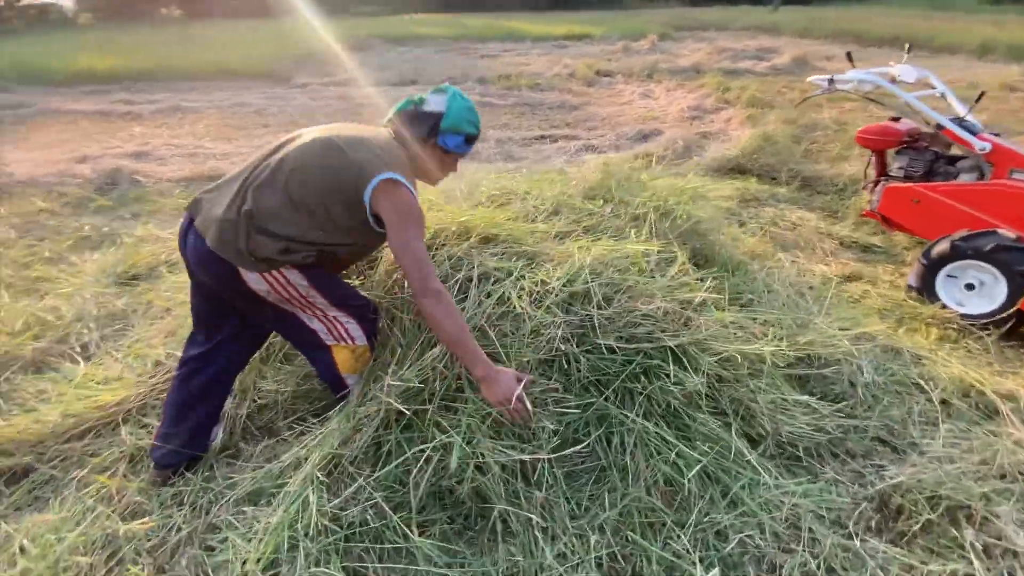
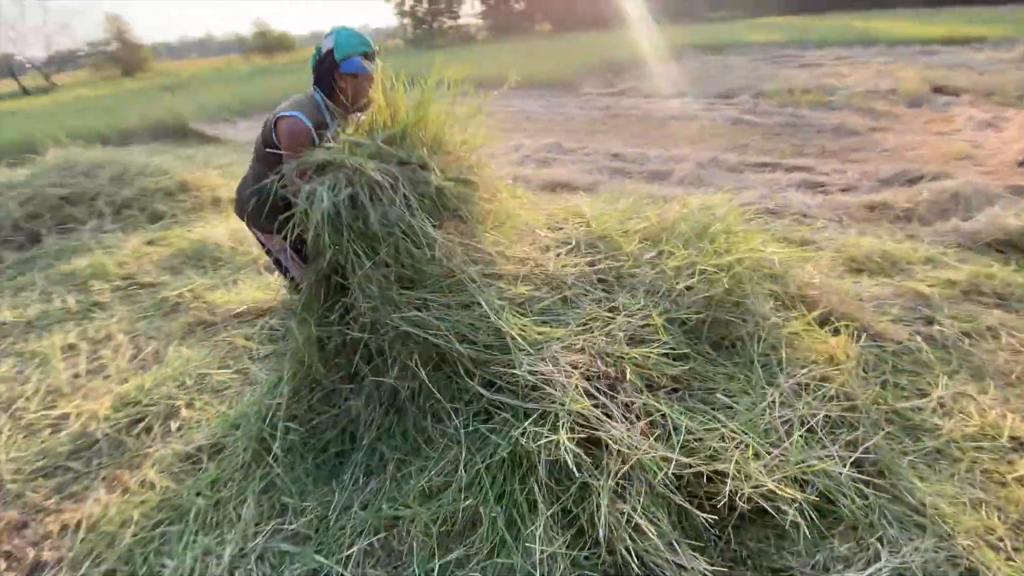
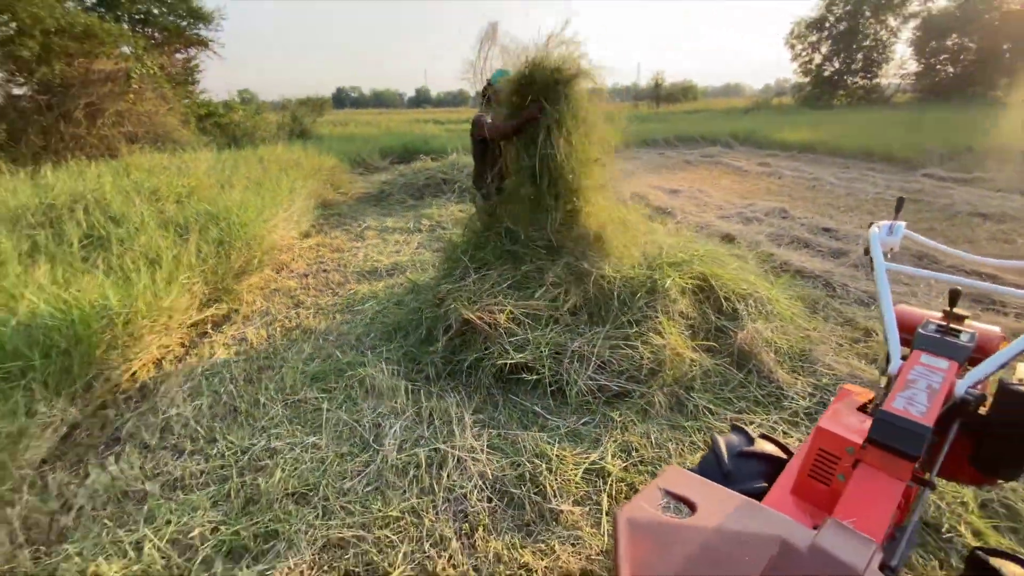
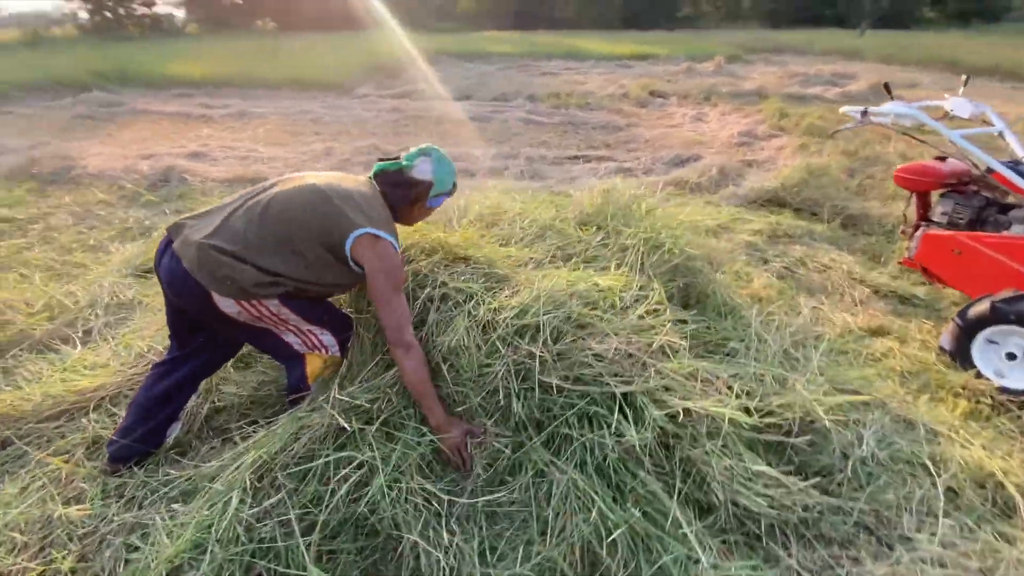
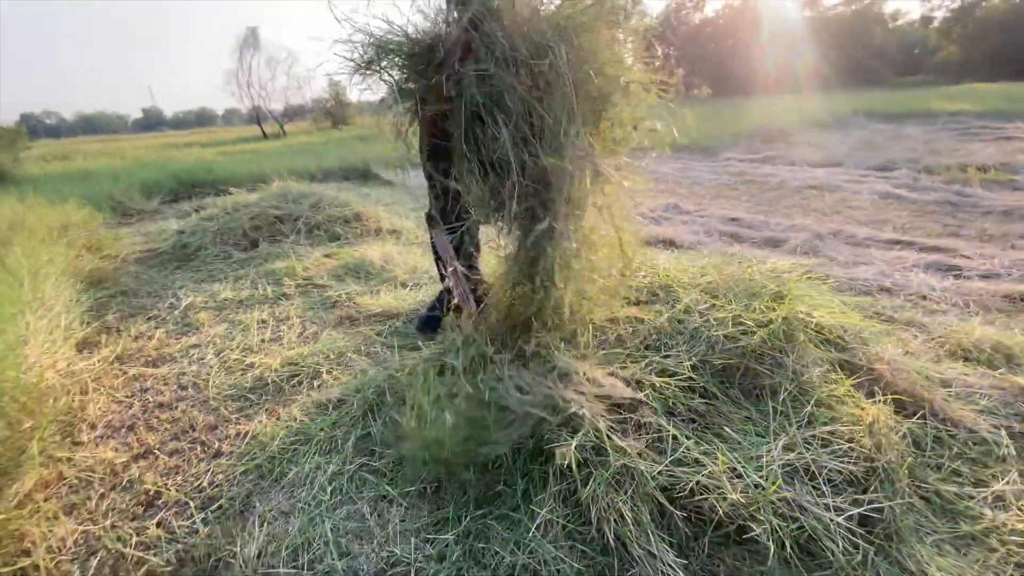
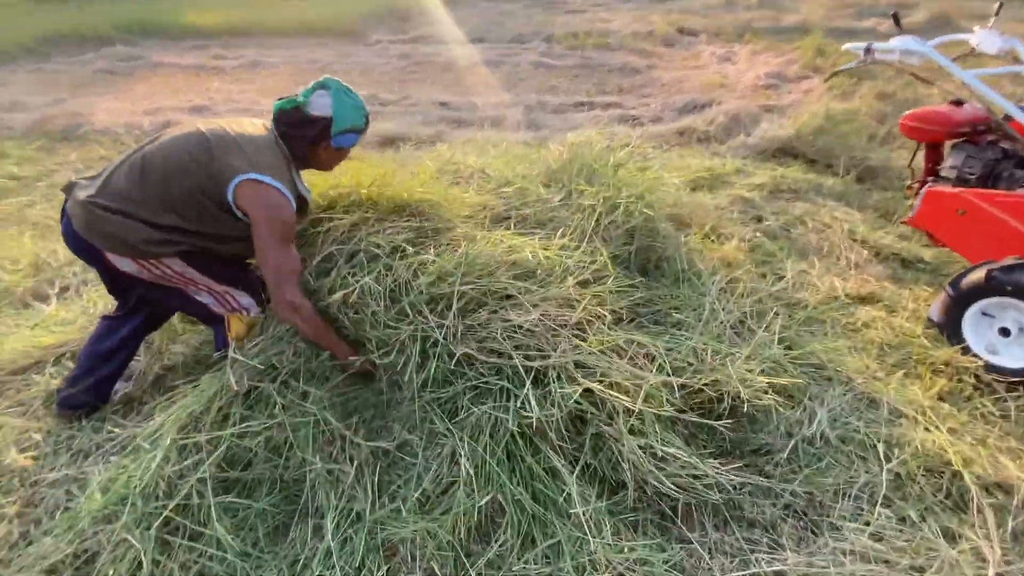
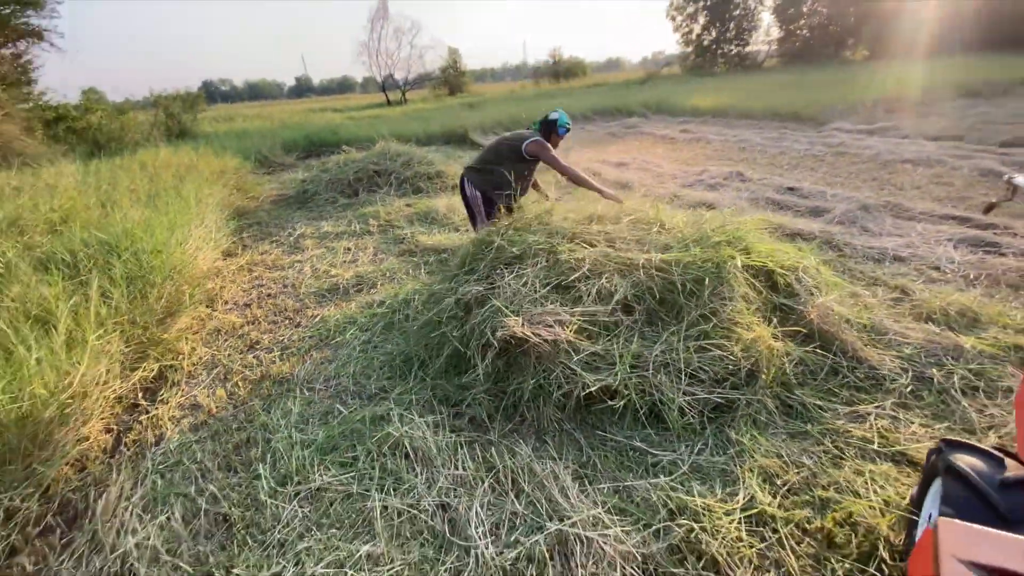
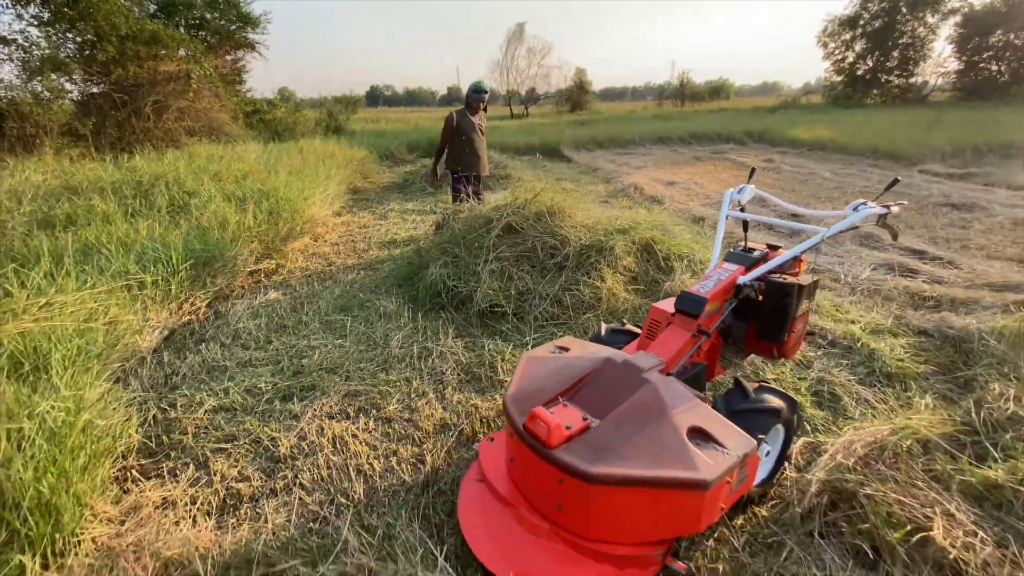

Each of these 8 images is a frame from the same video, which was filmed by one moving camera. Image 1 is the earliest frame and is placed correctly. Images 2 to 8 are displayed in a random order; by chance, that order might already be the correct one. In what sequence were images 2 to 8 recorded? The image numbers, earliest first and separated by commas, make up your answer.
4, 6, 2, 5, 7, 3, 8
